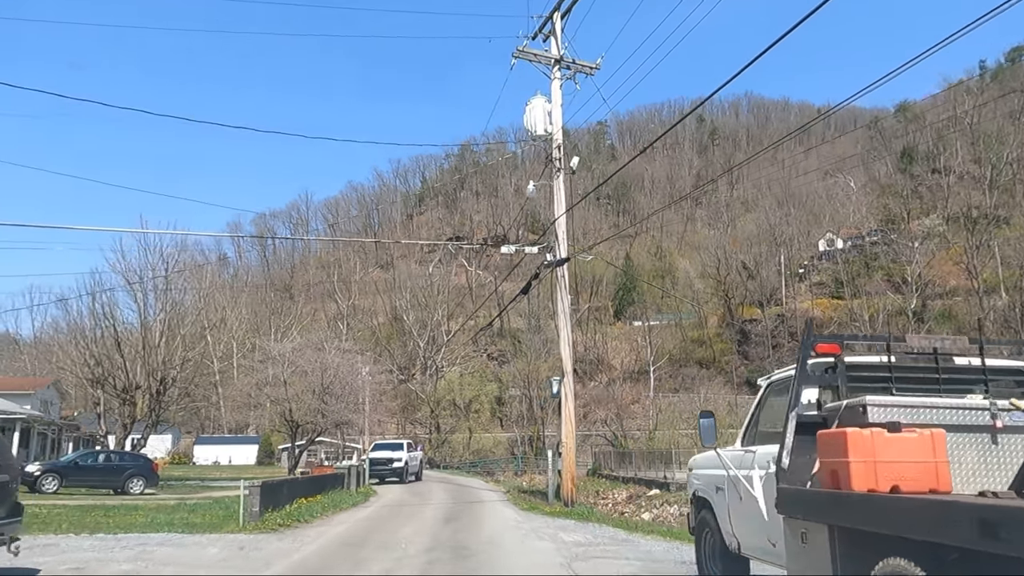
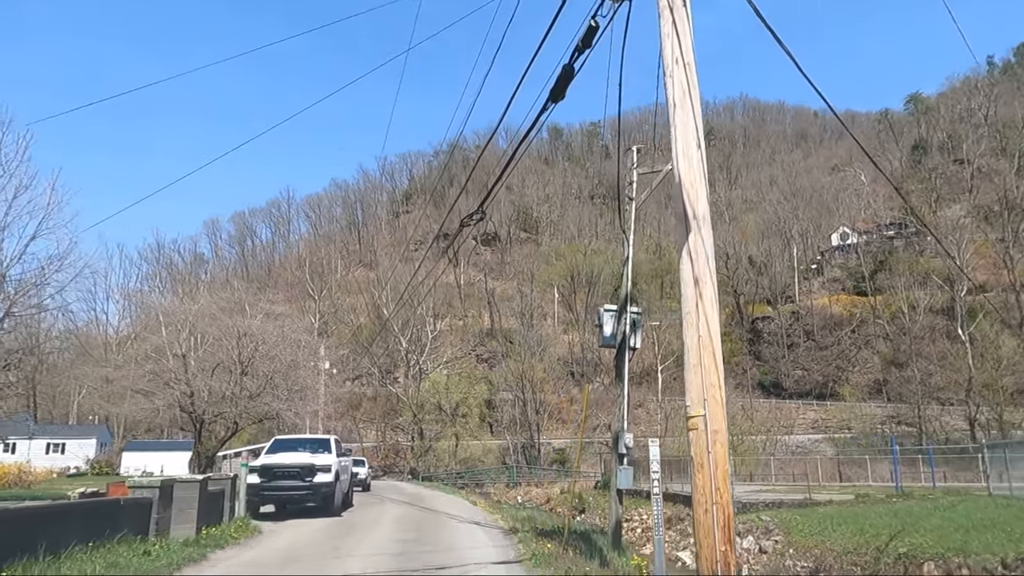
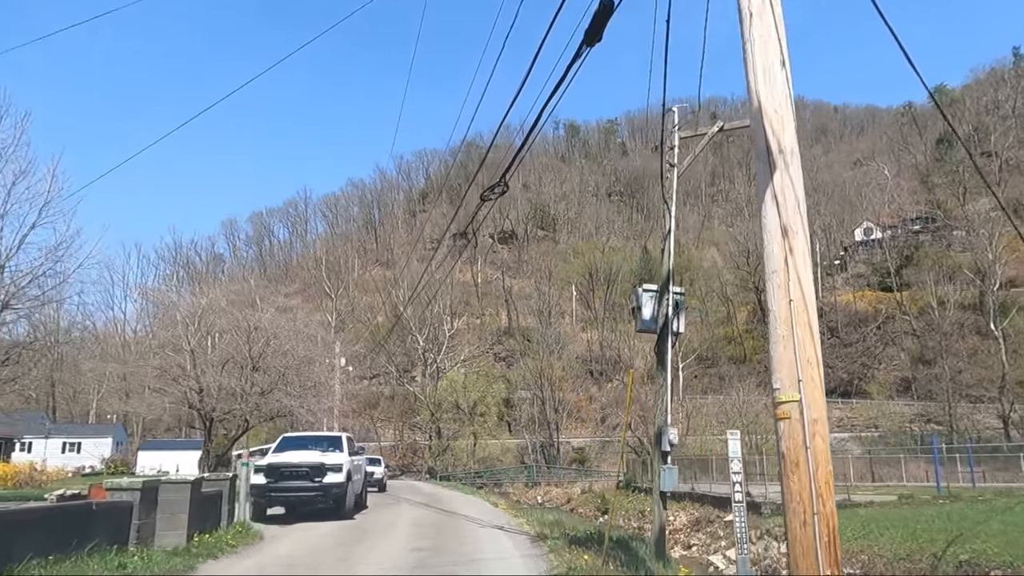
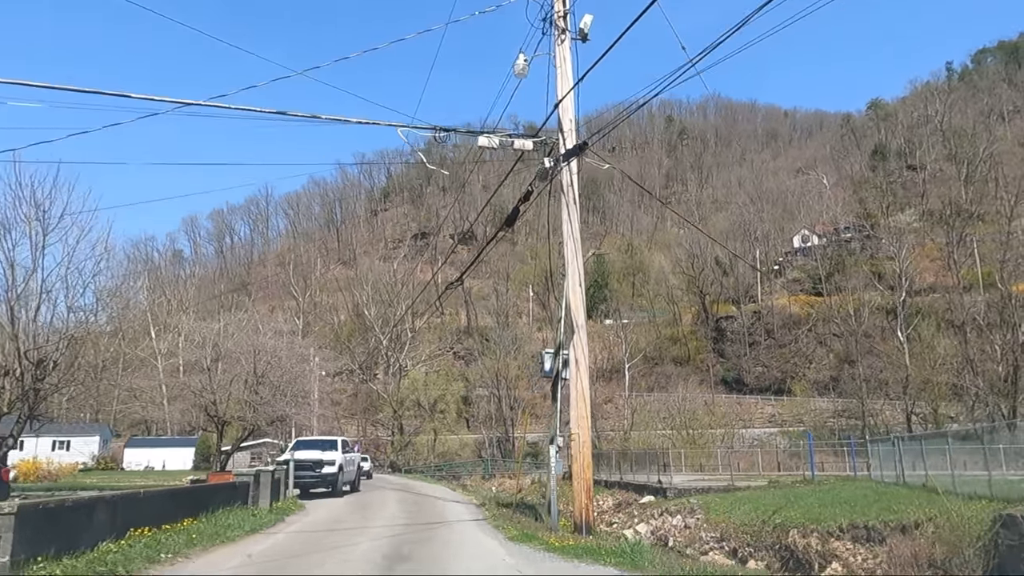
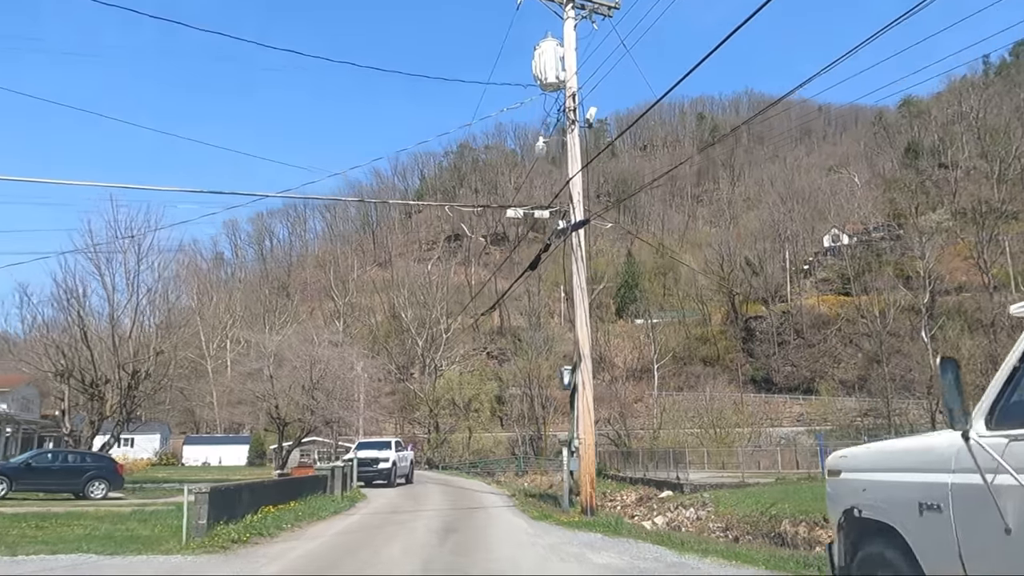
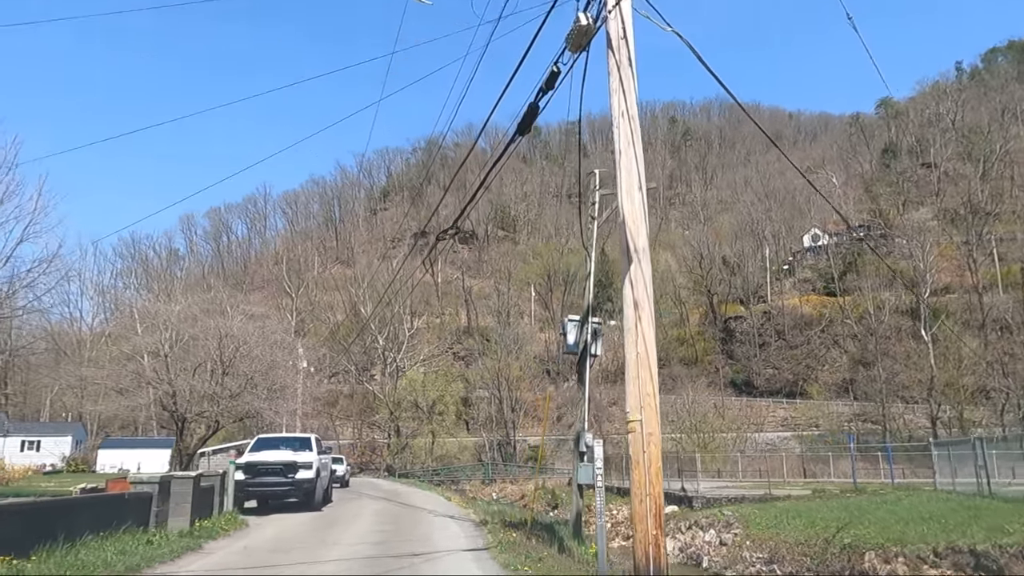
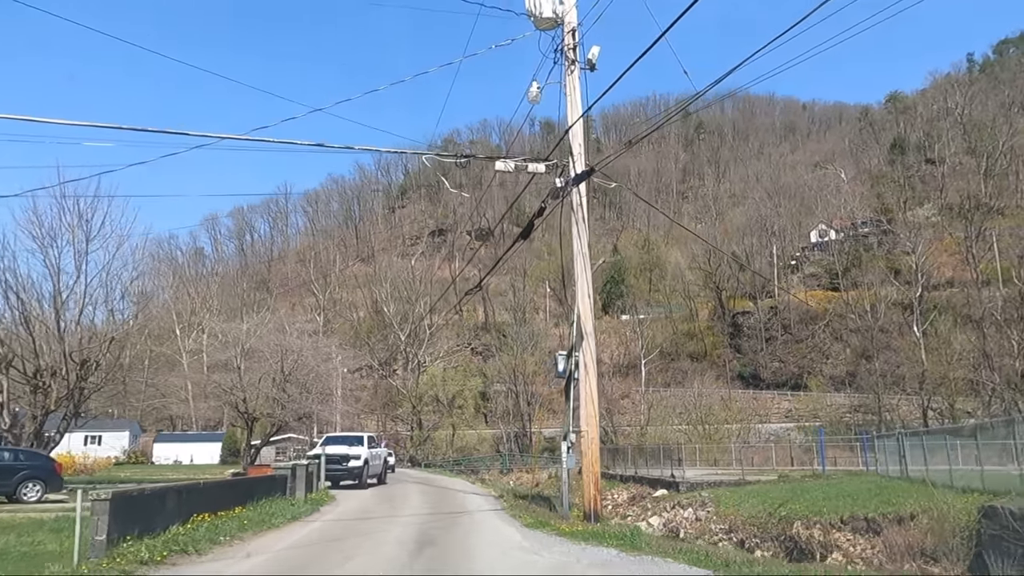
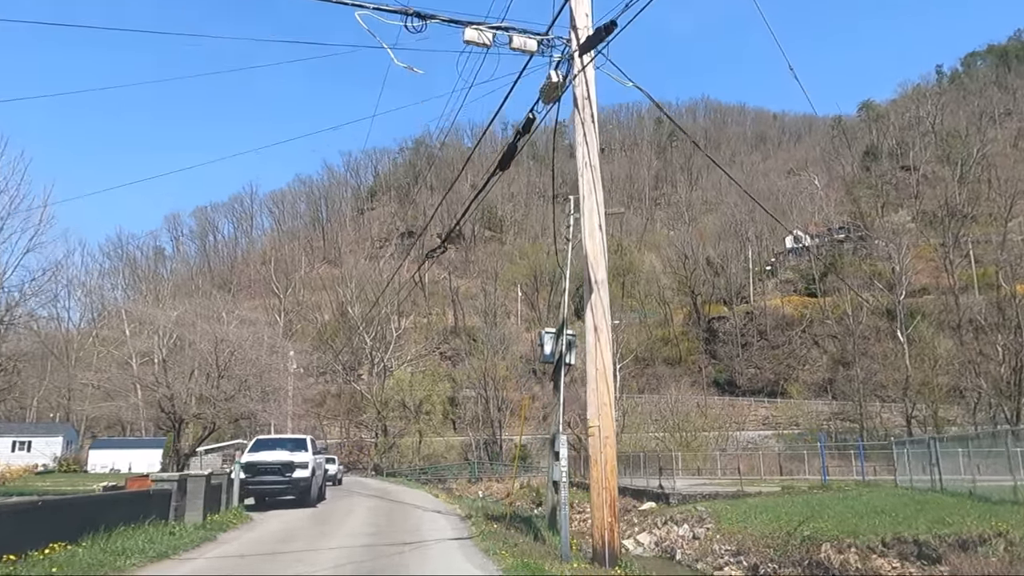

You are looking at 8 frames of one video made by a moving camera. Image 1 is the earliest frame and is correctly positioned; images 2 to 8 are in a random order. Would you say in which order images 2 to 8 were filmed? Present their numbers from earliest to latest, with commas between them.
5, 7, 4, 8, 6, 2, 3
